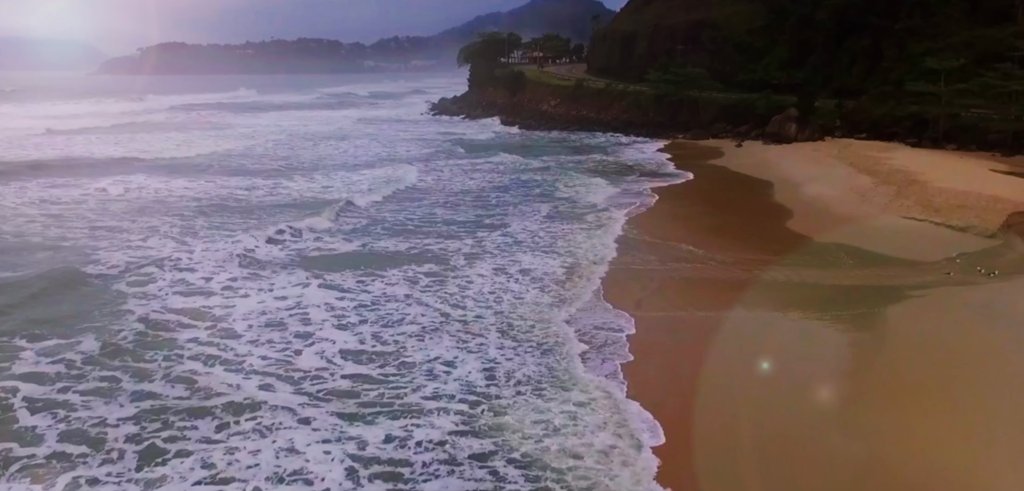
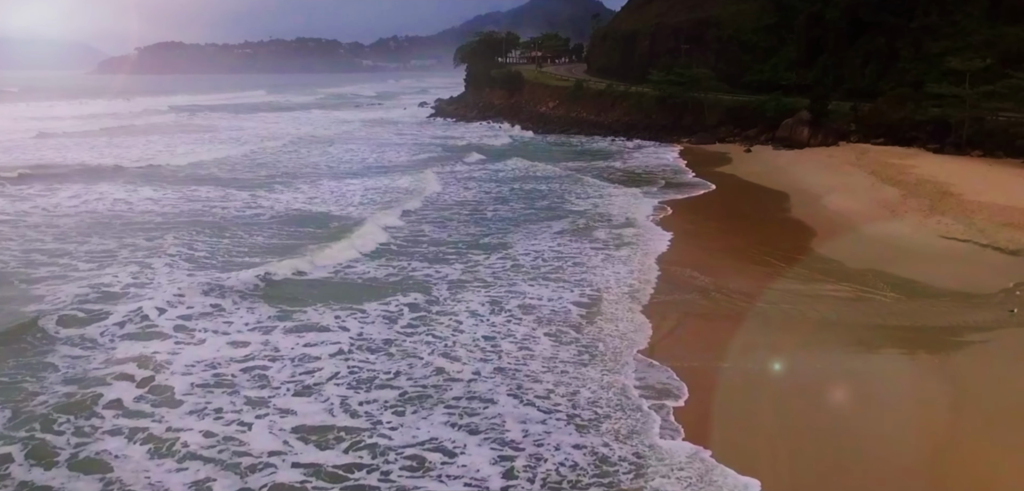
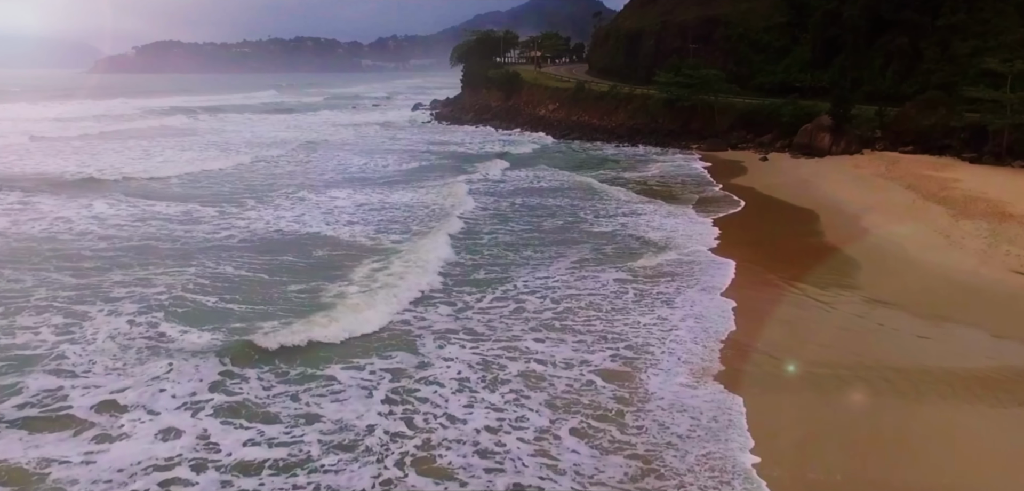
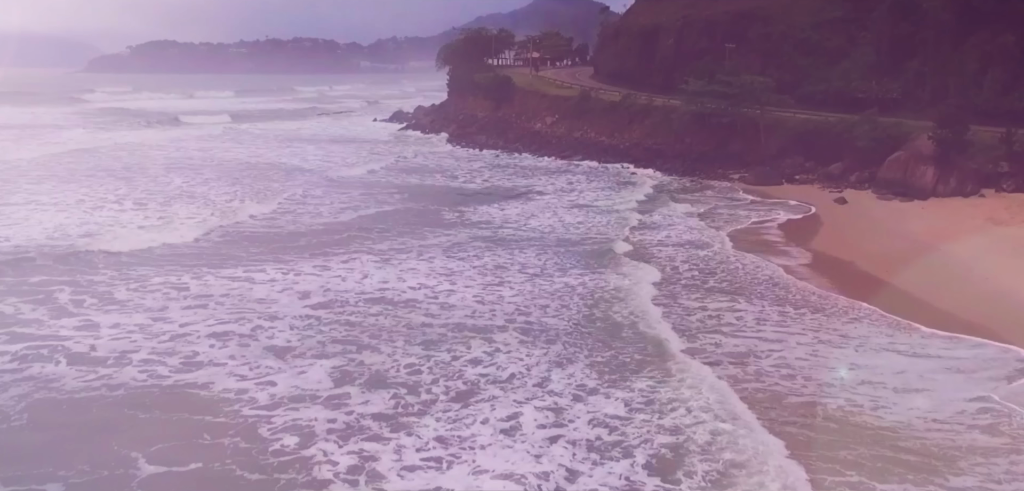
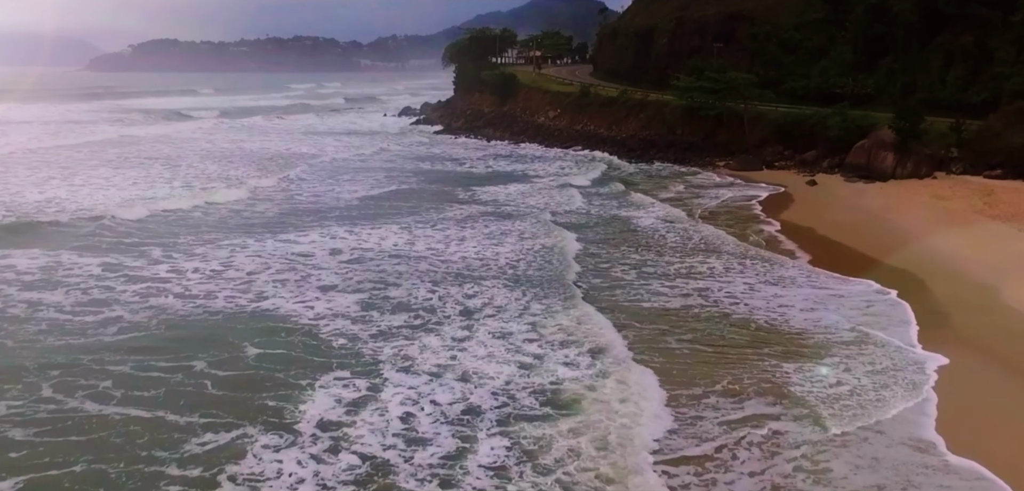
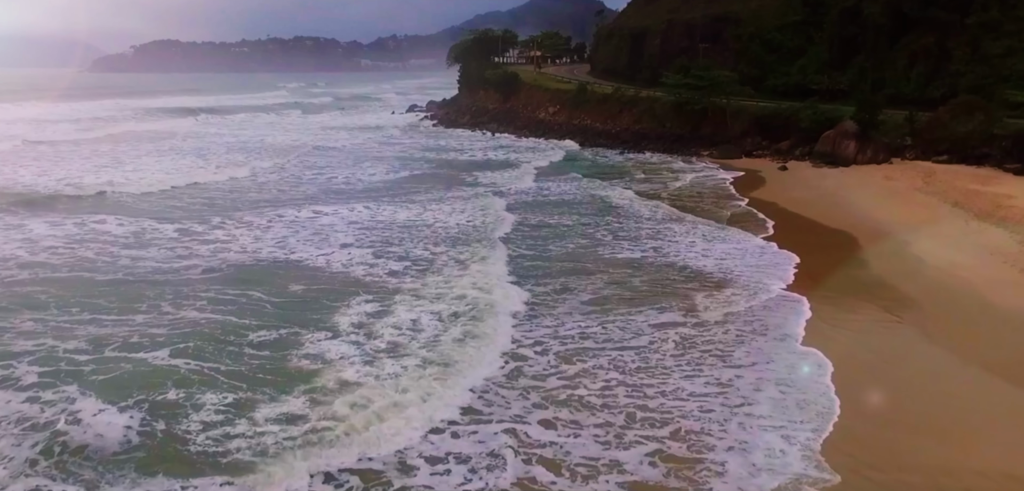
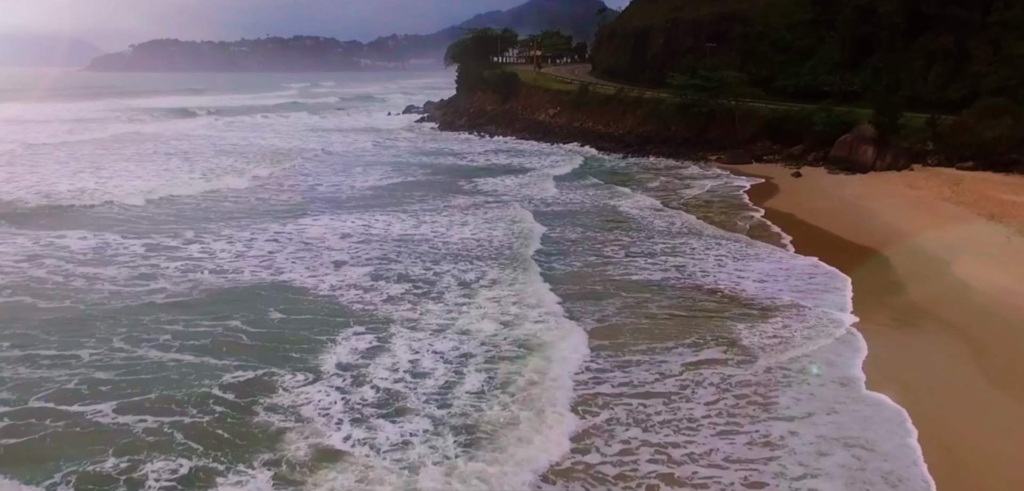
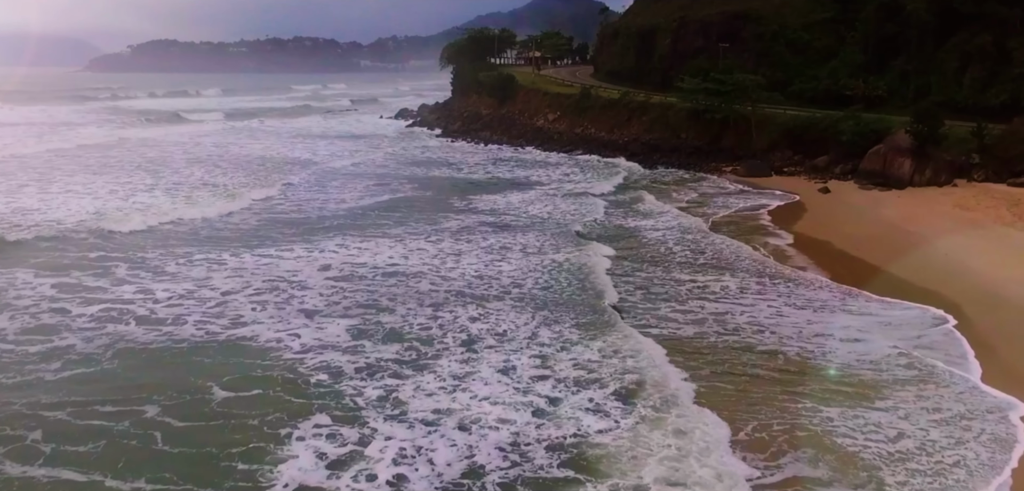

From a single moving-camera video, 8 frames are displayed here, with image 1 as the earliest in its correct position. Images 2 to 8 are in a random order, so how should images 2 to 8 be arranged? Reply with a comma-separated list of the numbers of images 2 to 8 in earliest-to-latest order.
2, 3, 6, 7, 5, 8, 4
